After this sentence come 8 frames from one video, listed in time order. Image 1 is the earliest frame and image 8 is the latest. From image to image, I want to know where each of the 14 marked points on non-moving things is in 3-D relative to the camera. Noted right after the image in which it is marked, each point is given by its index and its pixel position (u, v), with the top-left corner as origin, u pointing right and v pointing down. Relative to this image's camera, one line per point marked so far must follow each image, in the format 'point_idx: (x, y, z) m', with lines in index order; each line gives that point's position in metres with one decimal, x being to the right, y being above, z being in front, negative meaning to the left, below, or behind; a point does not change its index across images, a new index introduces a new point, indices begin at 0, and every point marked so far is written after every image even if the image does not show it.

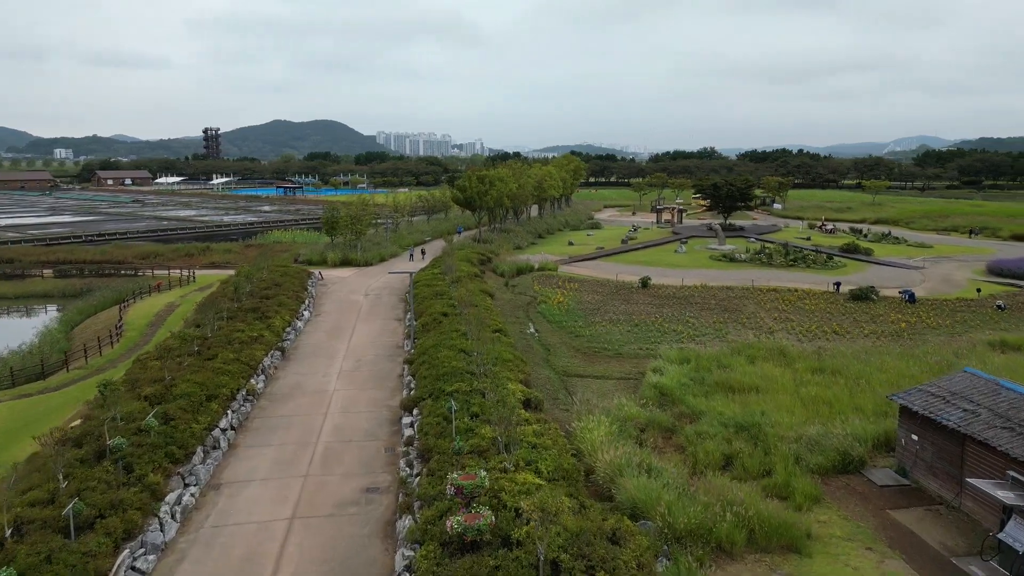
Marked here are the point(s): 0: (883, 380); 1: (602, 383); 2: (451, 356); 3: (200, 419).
0: (+8.9, -2.2, +17.3) m
1: (+2.3, -2.5, +18.3) m
2: (-1.5, -1.7, +18.0) m
3: (-6.3, -2.6, +14.5) m
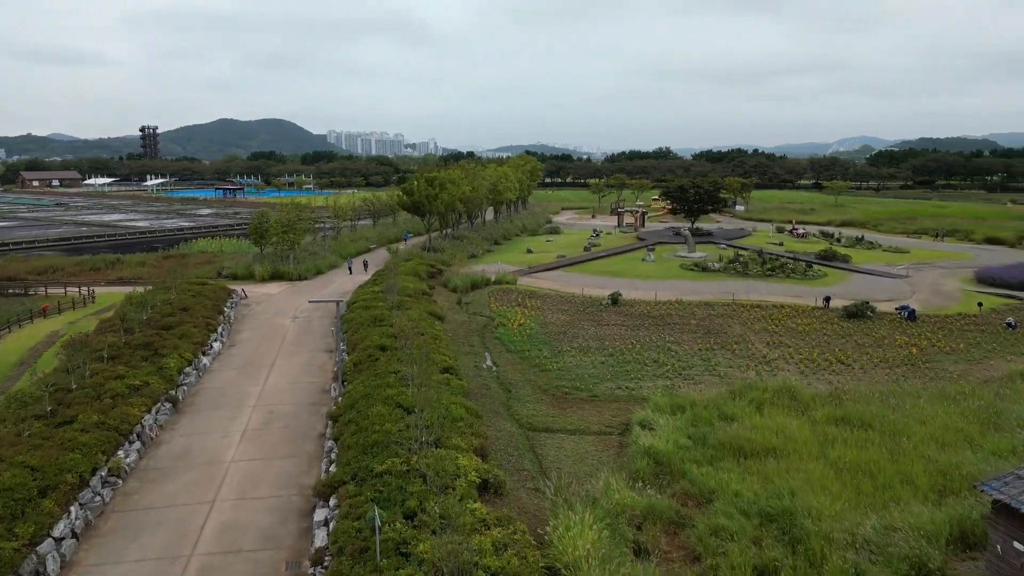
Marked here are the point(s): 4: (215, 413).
0: (+8.0, -2.8, +13.9) m
1: (+1.3, -3.2, +14.6) m
2: (-2.5, -2.5, +14.0) m
3: (-7.0, -3.4, +10.2) m
4: (-6.9, -2.9, +16.7) m
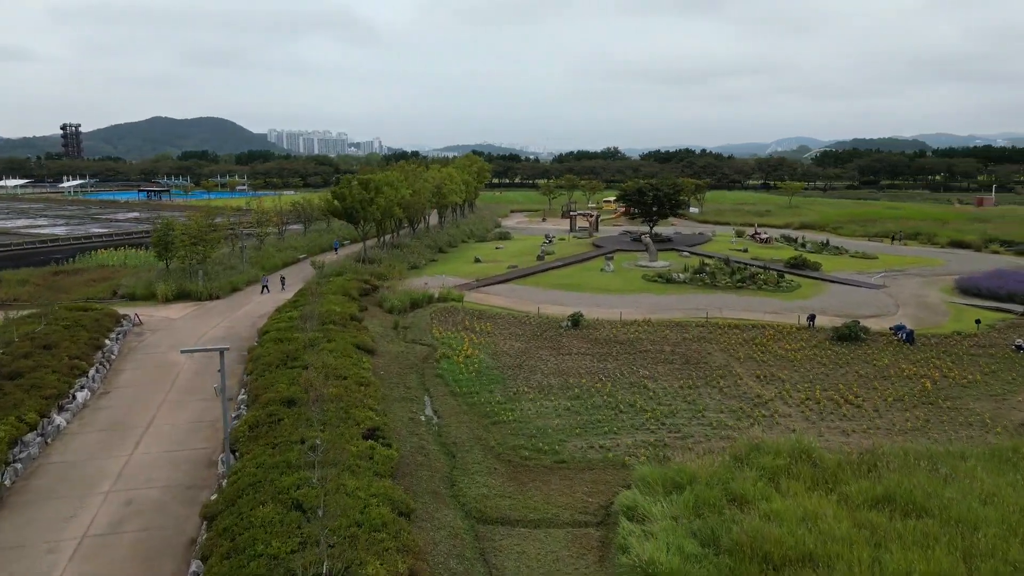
0: (+7.2, -3.5, +10.6) m
1: (+0.5, -3.9, +10.8) m
2: (-3.3, -3.2, +9.9) m
3: (-7.5, -4.3, +5.8) m
4: (-7.9, -3.7, +12.3) m
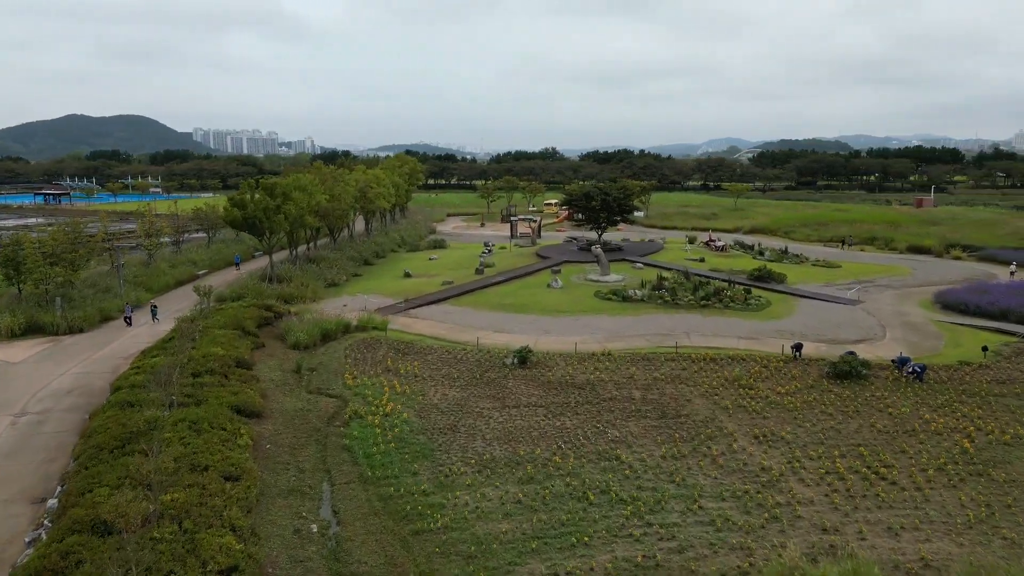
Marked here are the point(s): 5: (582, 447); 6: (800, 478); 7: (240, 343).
0: (+6.5, -4.2, +6.7) m
1: (-0.2, -4.7, +6.3) m
2: (-3.9, -4.1, +5.1) m
3: (-7.7, -5.2, +0.7) m
4: (-8.6, -4.7, +7.1) m
5: (+1.4, -3.2, +14.6) m
6: (+5.3, -3.5, +13.1) m
7: (-7.6, -1.5, +20.0) m
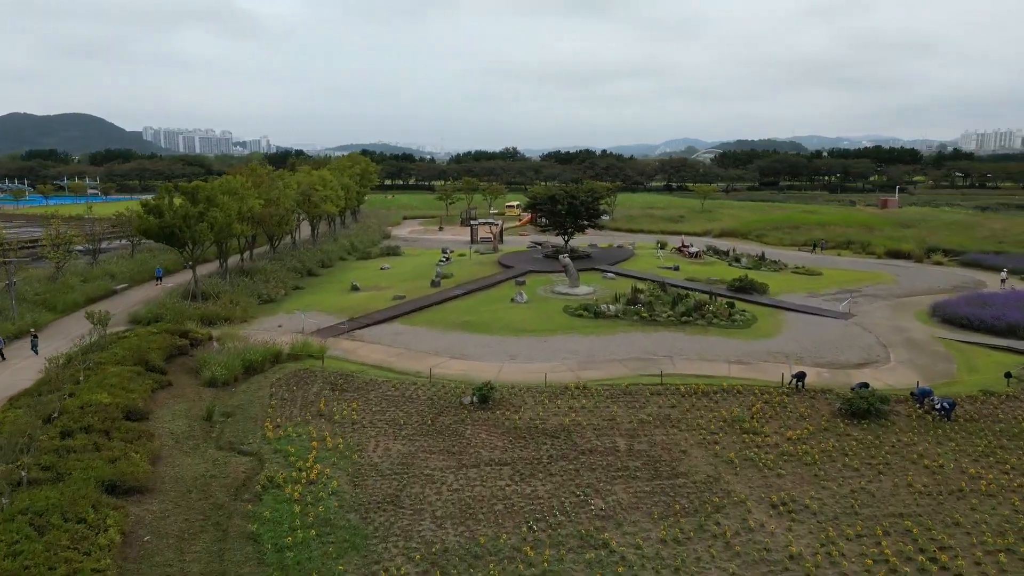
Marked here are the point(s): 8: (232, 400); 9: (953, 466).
0: (+6.3, -4.7, +3.8) m
1: (-0.4, -5.3, +3.0) m
2: (-4.0, -4.7, +1.7) m
3: (-7.6, -5.9, -3.0) m
4: (-8.9, -5.3, +3.4) m
5: (+0.7, -3.8, +11.4) m
6: (+4.7, -4.0, +10.2) m
7: (-8.5, -2.1, +16.3) m
8: (-6.9, -2.7, +17.6) m
9: (+8.3, -3.3, +13.5) m
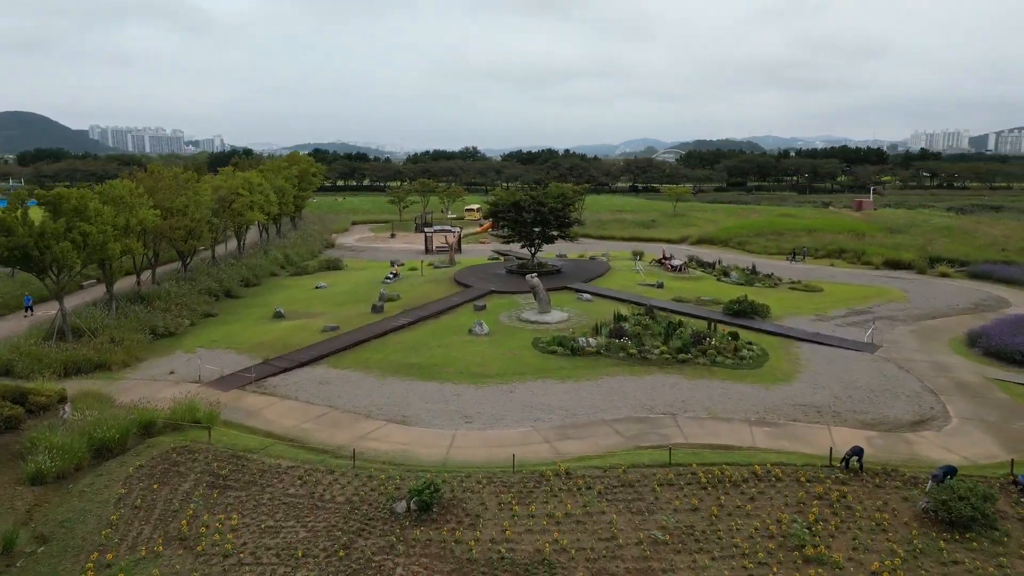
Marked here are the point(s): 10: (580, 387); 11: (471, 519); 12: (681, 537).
0: (+6.2, -5.6, -1.0) m
1: (-0.4, -6.2, -2.1) m
2: (-3.9, -5.7, -3.6) m
3: (-7.3, -6.9, -8.5) m
4: (-8.9, -6.4, -2.2) m
5: (+0.3, -4.7, +6.3) m
6: (+4.3, -4.9, +5.3) m
7: (-9.2, -3.1, +10.8) m
8: (-7.6, -3.6, +12.1) m
9: (+7.7, -4.2, +8.9) m
10: (+1.8, -2.6, +18.8) m
11: (-0.7, -3.7, +11.5) m
12: (+2.6, -3.8, +11.1) m
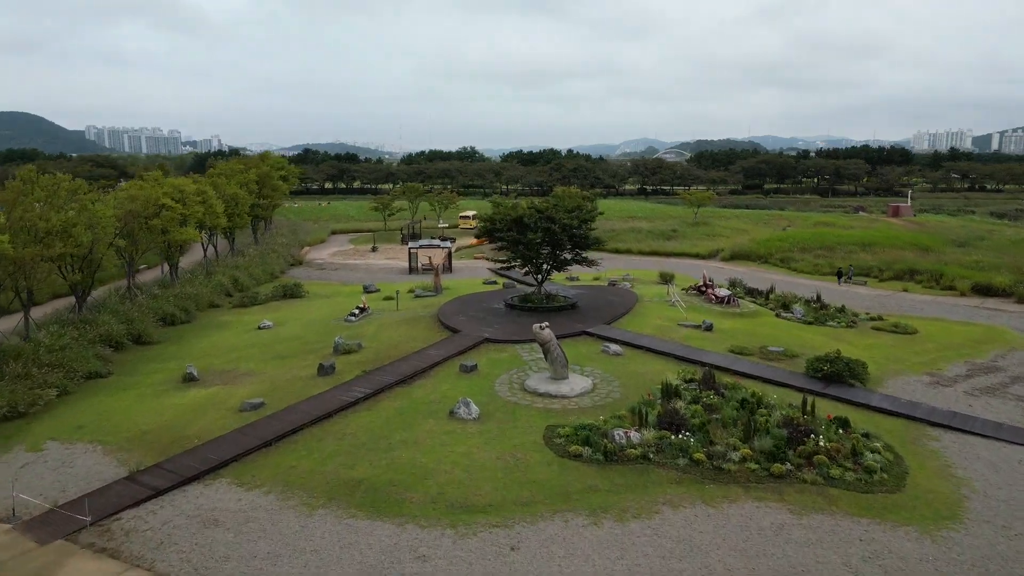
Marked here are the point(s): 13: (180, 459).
0: (+6.2, -7.0, -8.2) m
1: (-0.4, -7.6, -9.3) m
2: (-3.9, -7.1, -10.9) m
3: (-7.3, -8.2, -15.7) m
4: (-8.8, -7.7, -9.5) m
5: (+0.3, -6.1, -0.9) m
6: (+4.3, -6.3, -2.0) m
7: (-9.2, -4.5, +3.5) m
8: (-7.6, -5.0, +4.8) m
9: (+7.8, -5.6, +1.6) m
10: (+1.8, -4.0, +11.6) m
11: (-0.6, -5.1, +4.2) m
12: (+2.6, -5.2, +3.8) m
13: (-6.5, -3.4, +14.3) m
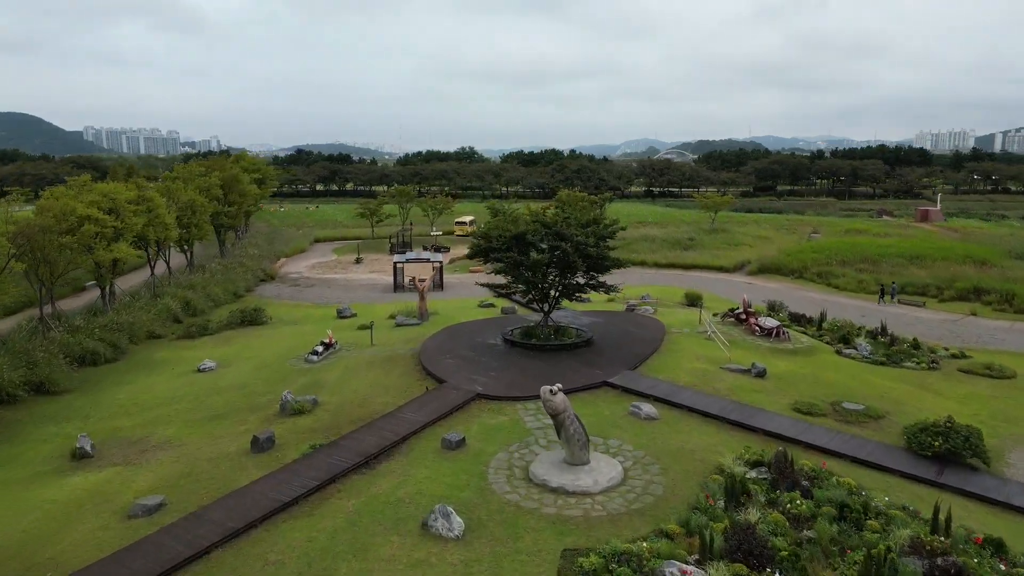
0: (+6.2, -7.8, -13.0) m
1: (-0.4, -8.5, -14.1) m
2: (-3.9, -7.9, -15.6) m
3: (-7.3, -9.1, -20.5) m
4: (-8.9, -8.6, -14.2) m
5: (+0.3, -7.0, -5.7) m
6: (+4.3, -7.1, -6.7) m
7: (-9.2, -5.4, -1.3) m
8: (-7.6, -5.9, +0.1) m
9: (+7.7, -6.4, -3.2) m
10: (+1.8, -4.8, +6.8) m
11: (-0.6, -5.9, -0.5) m
12: (+2.6, -6.1, -0.9) m
13: (-6.5, -4.2, +9.5) m
